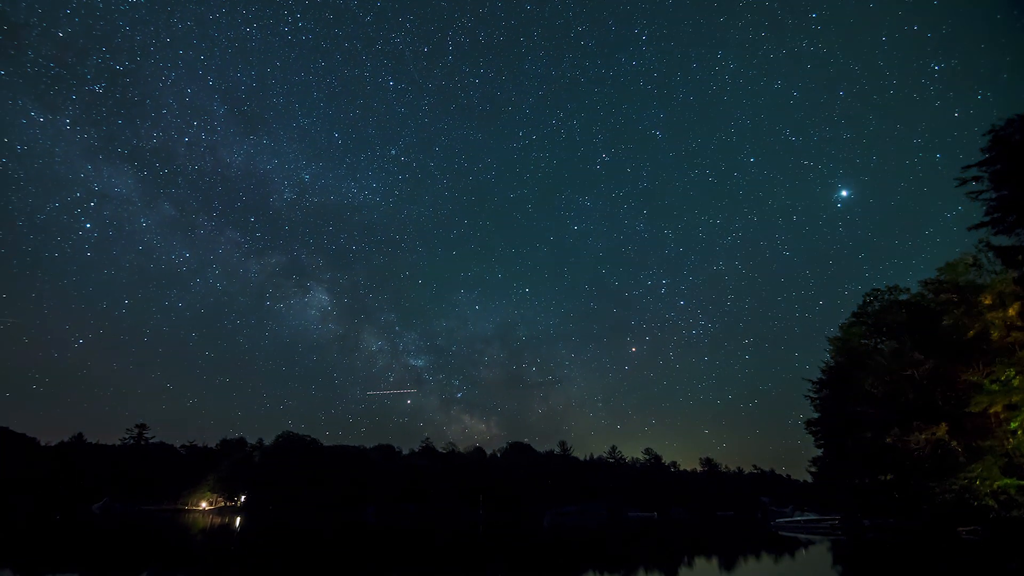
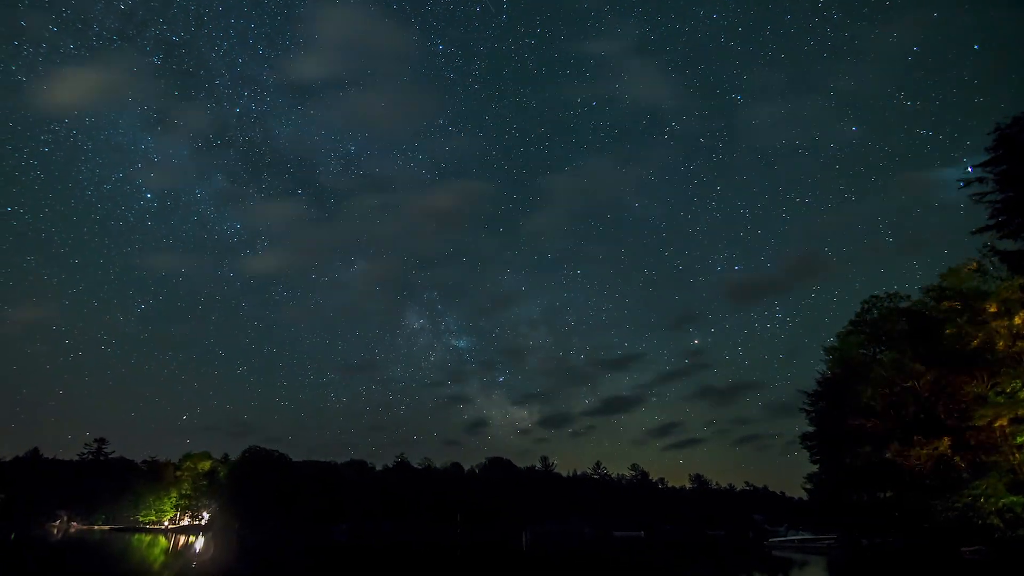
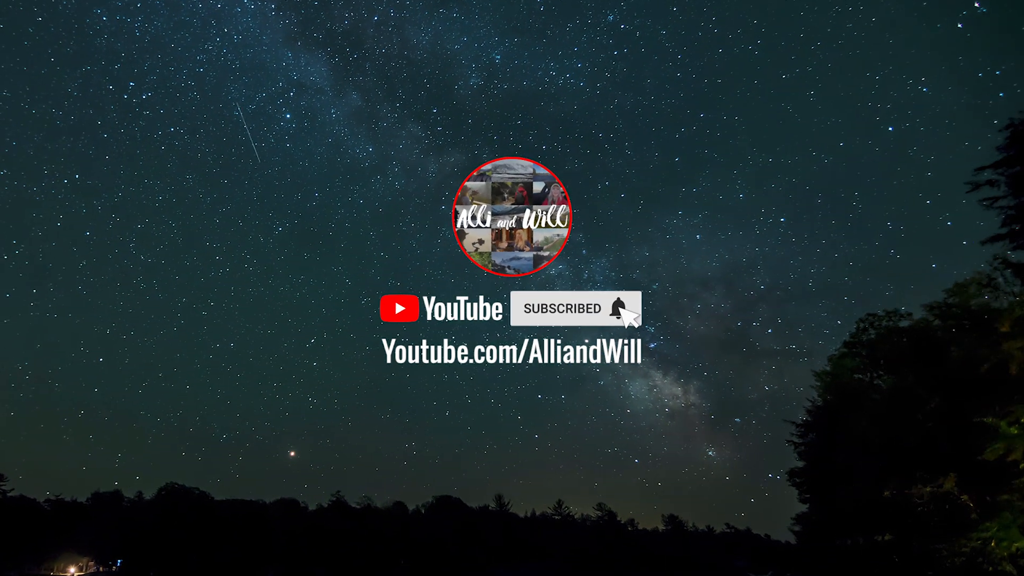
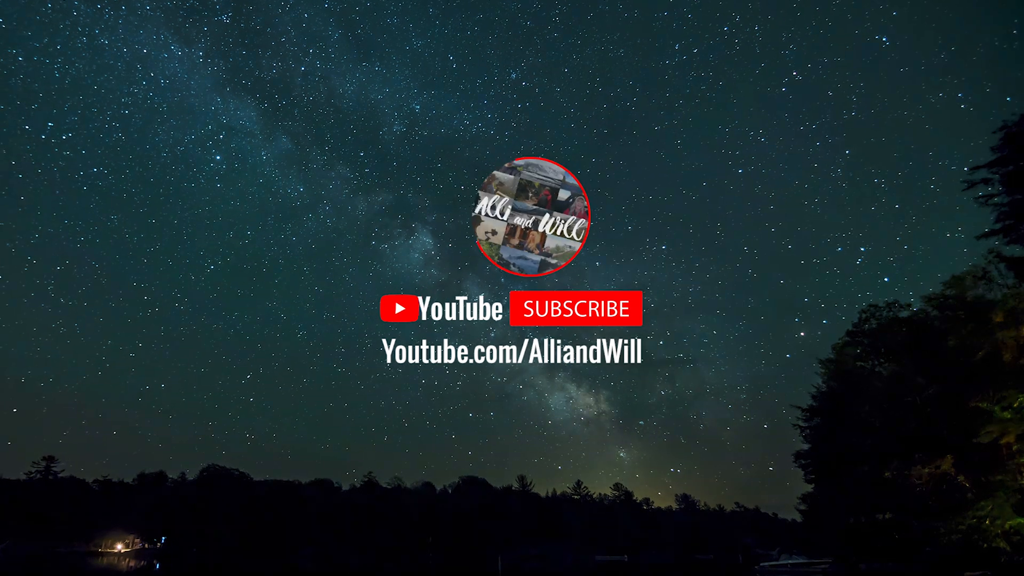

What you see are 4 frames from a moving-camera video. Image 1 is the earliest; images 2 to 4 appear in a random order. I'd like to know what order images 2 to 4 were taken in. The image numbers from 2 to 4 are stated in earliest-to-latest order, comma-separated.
2, 4, 3
